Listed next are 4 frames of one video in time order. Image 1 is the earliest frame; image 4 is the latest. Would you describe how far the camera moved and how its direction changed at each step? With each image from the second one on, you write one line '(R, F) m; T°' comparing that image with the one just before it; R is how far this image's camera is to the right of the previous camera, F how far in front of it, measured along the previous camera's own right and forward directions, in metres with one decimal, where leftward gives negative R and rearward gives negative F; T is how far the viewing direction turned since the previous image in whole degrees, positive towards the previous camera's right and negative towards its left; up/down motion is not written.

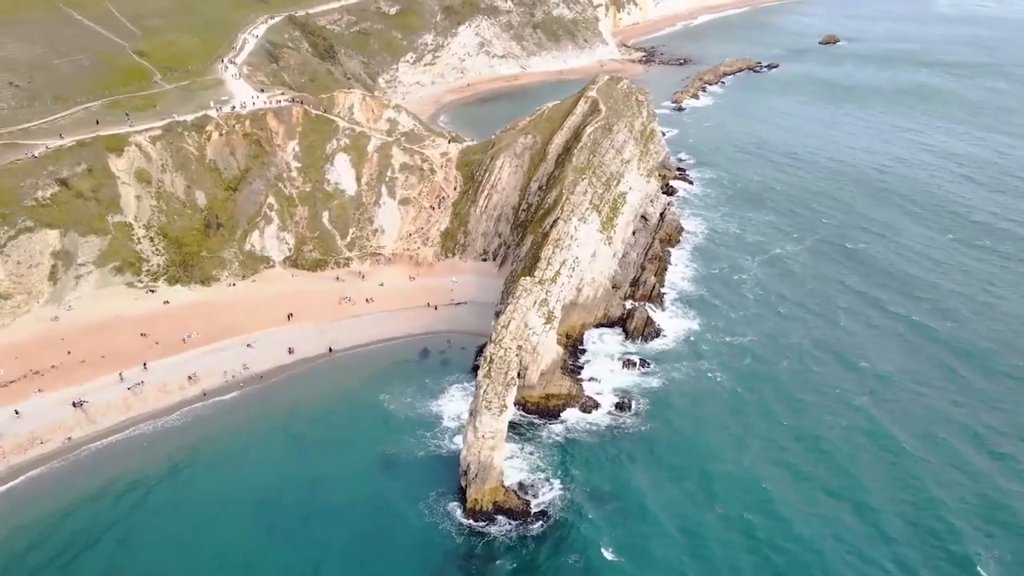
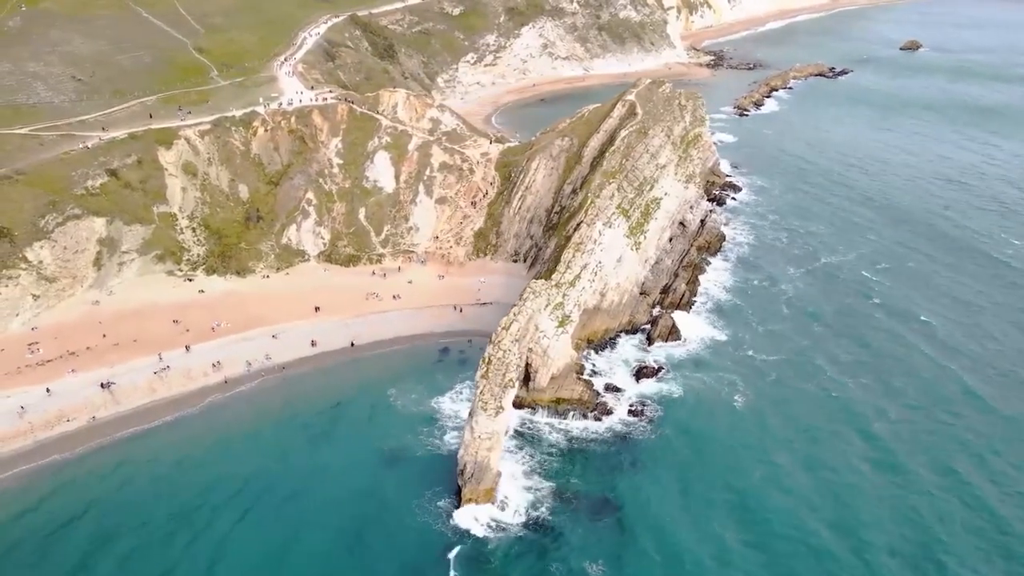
(+2.4, +0.2) m; -4°
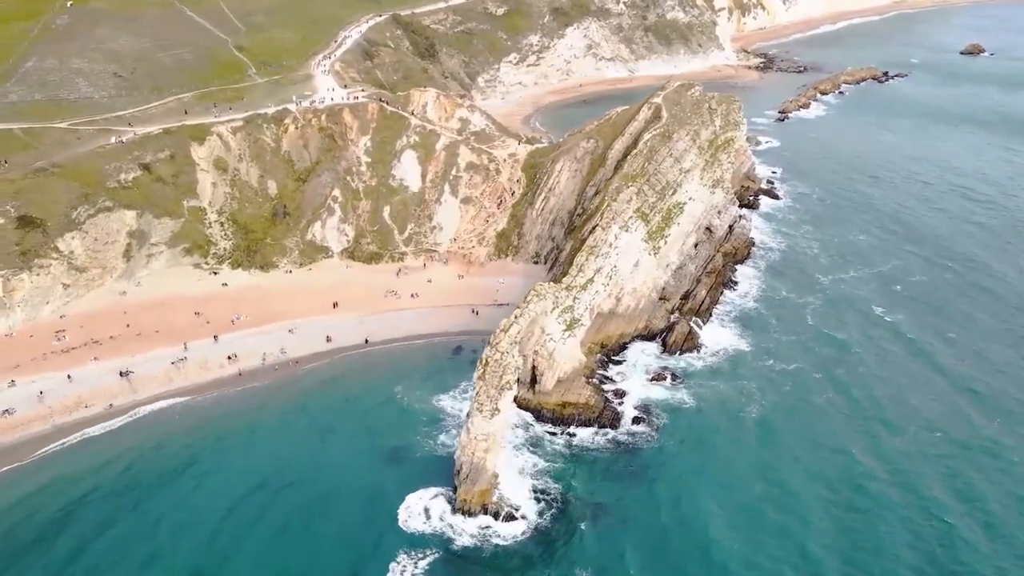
(+1.8, +0.1) m; -3°
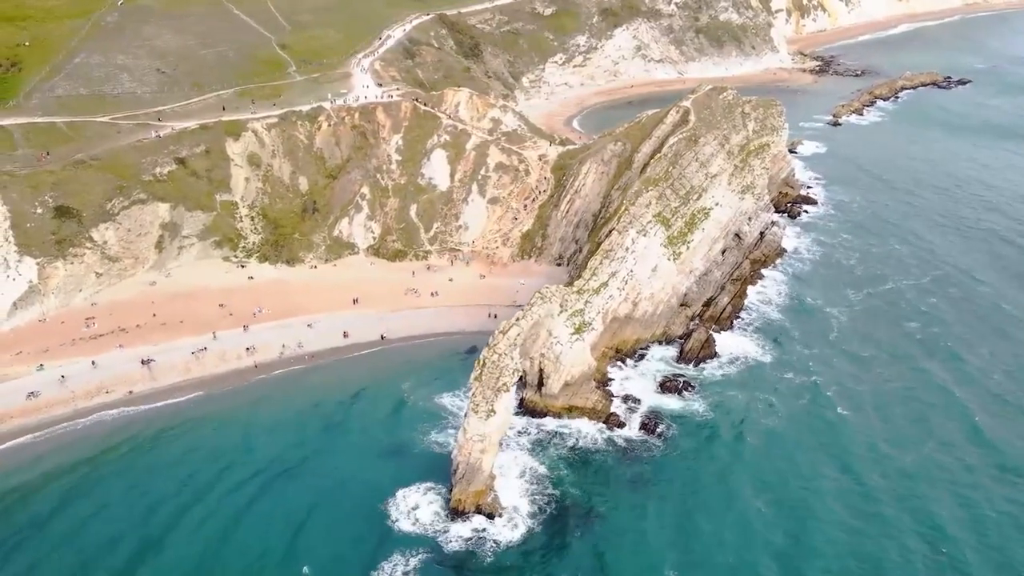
(+1.9, 0.0) m; -3°
